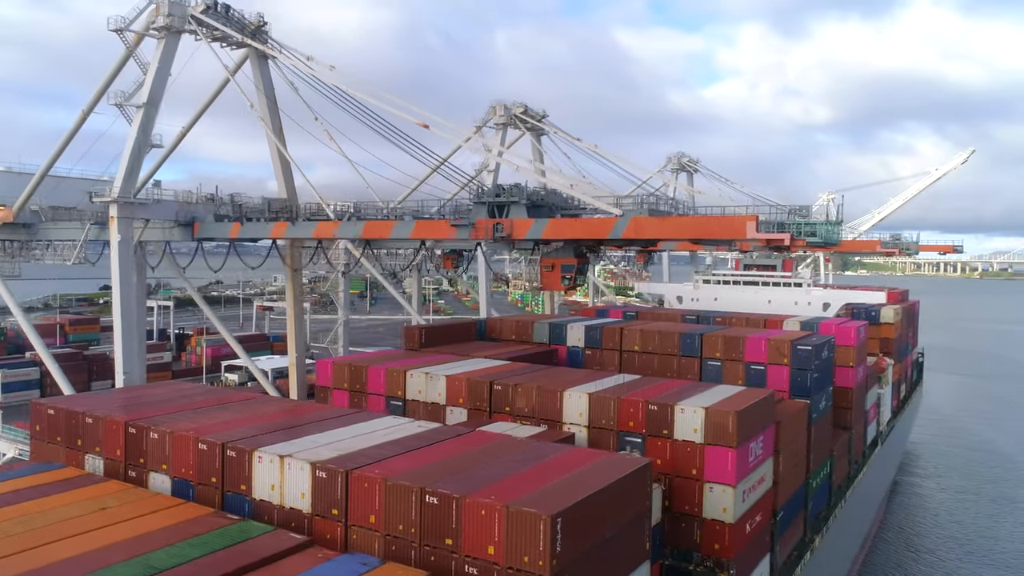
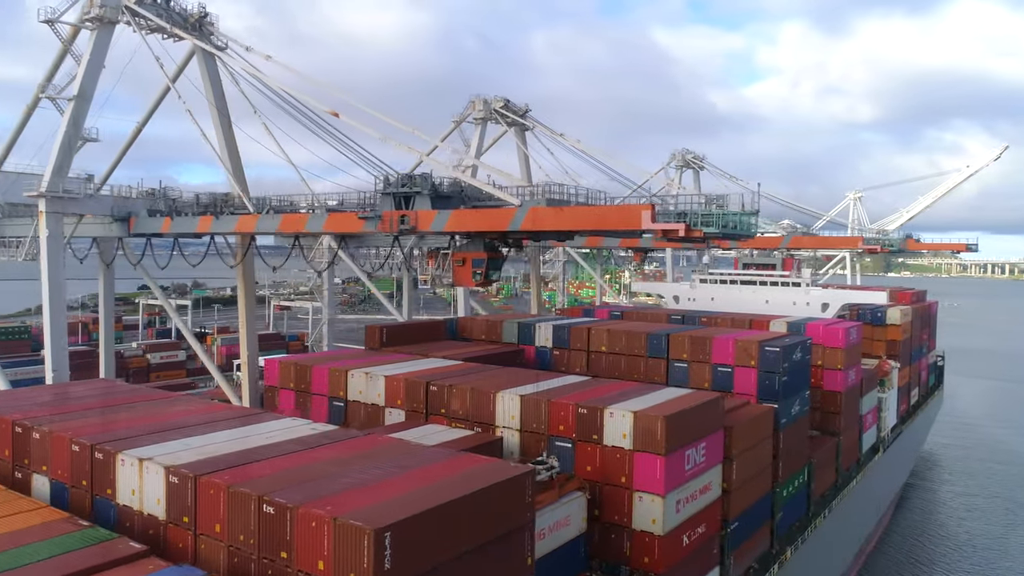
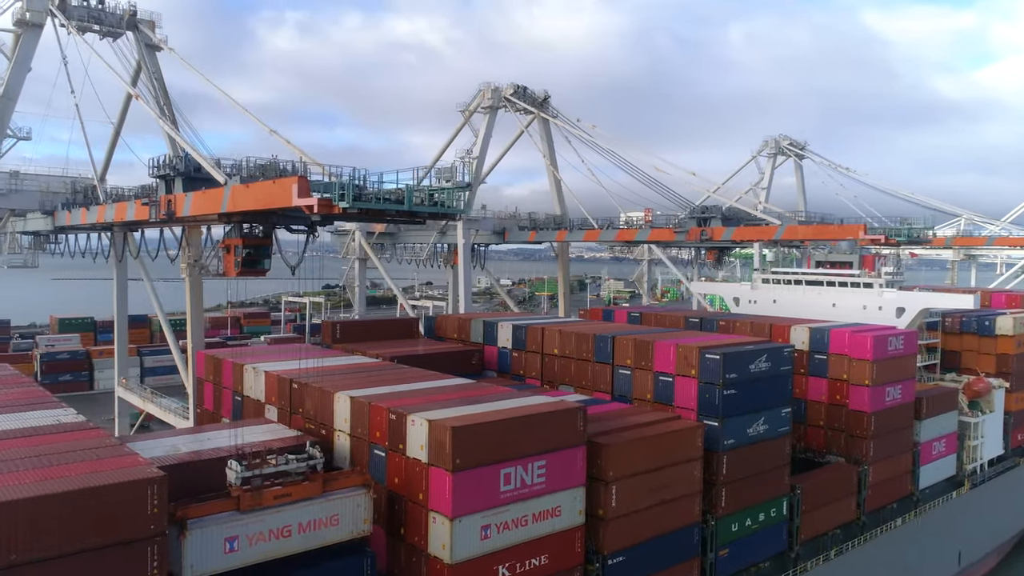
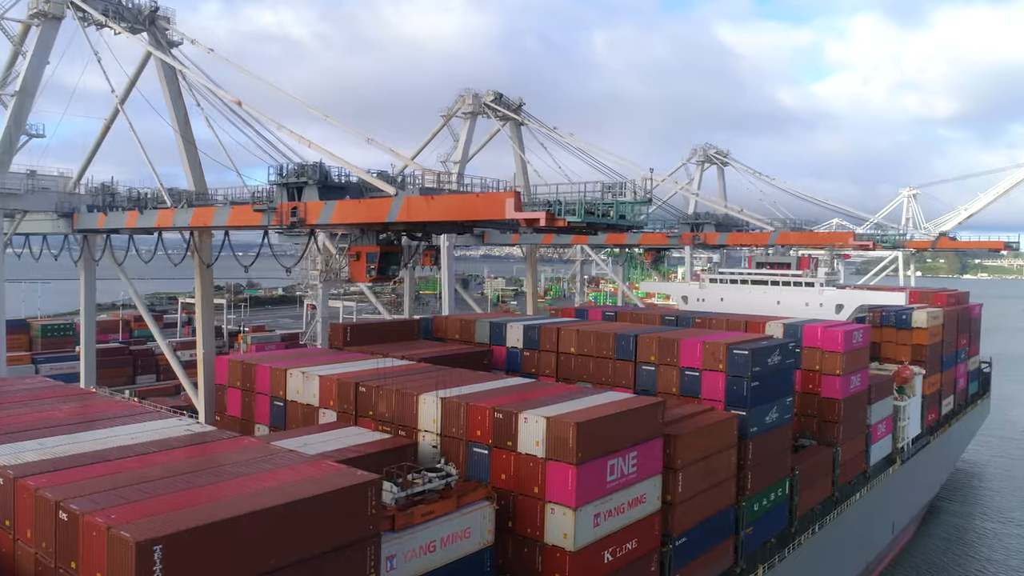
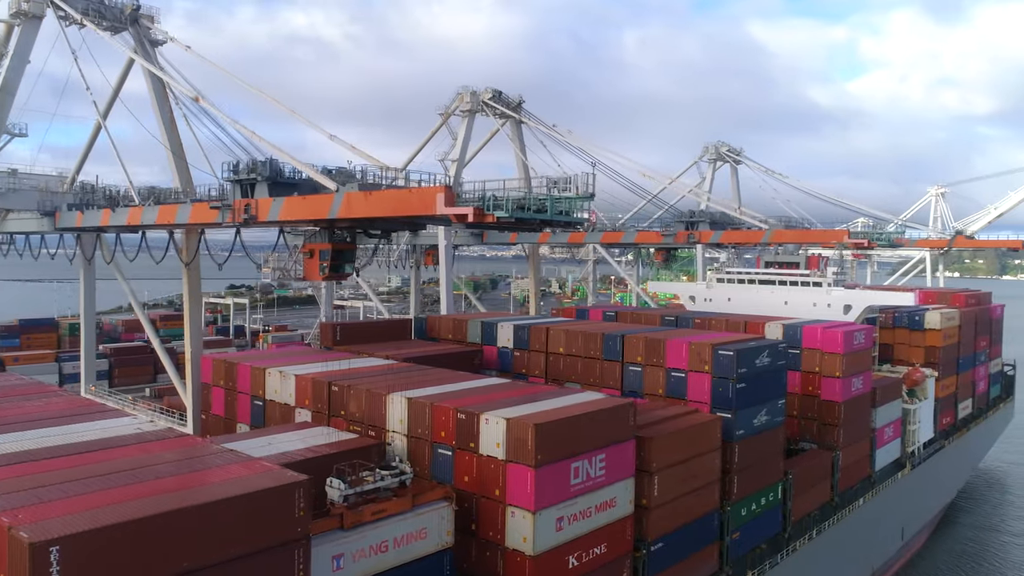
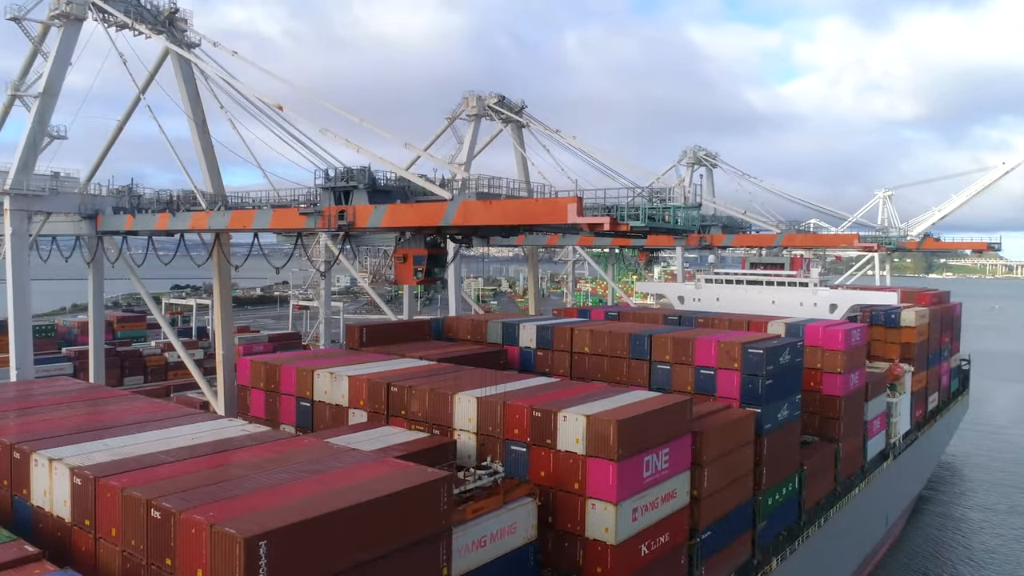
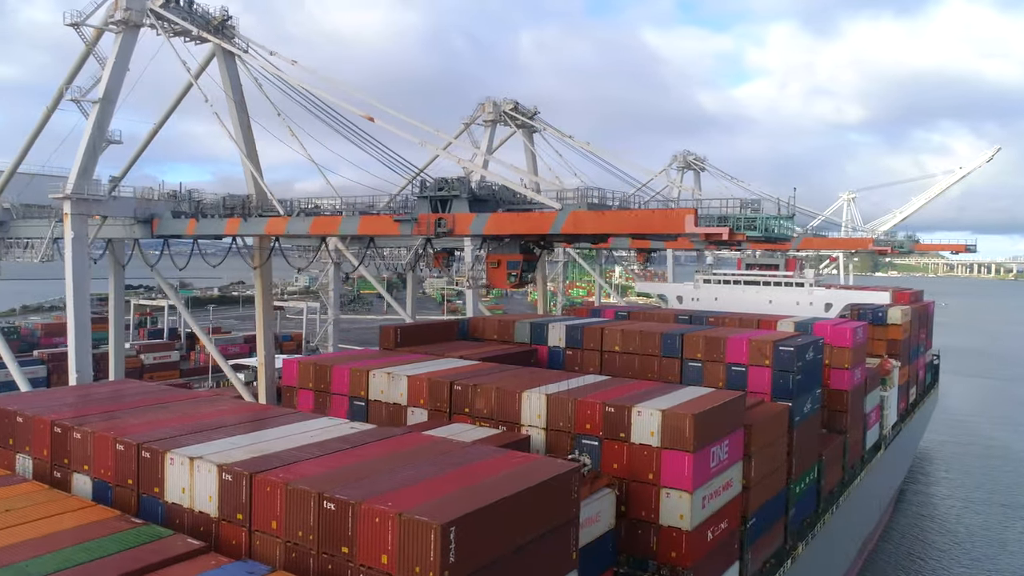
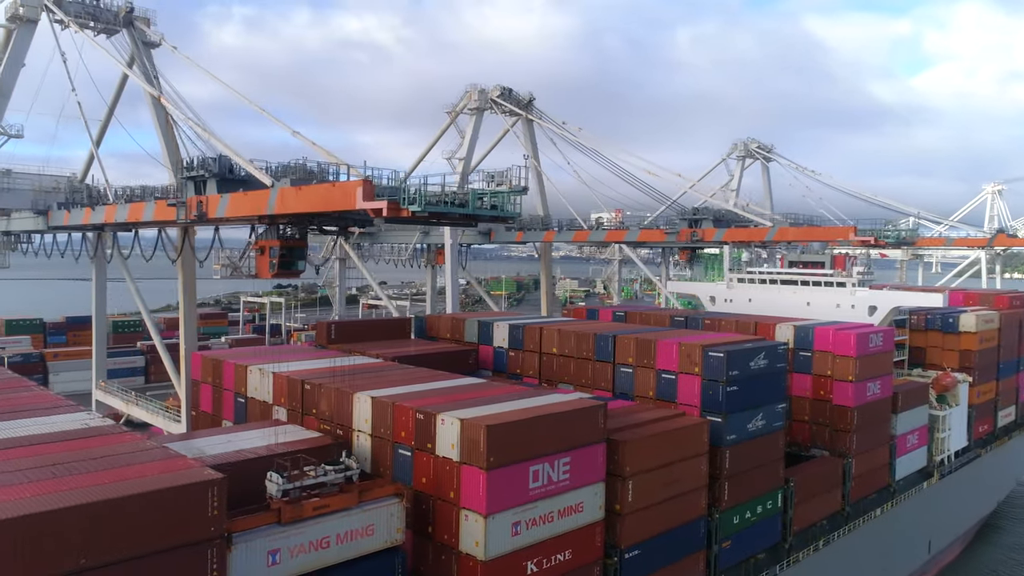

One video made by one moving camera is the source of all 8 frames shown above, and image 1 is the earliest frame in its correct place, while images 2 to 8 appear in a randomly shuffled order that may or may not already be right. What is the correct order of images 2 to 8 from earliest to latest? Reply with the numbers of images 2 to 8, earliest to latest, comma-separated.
7, 2, 6, 4, 5, 8, 3
